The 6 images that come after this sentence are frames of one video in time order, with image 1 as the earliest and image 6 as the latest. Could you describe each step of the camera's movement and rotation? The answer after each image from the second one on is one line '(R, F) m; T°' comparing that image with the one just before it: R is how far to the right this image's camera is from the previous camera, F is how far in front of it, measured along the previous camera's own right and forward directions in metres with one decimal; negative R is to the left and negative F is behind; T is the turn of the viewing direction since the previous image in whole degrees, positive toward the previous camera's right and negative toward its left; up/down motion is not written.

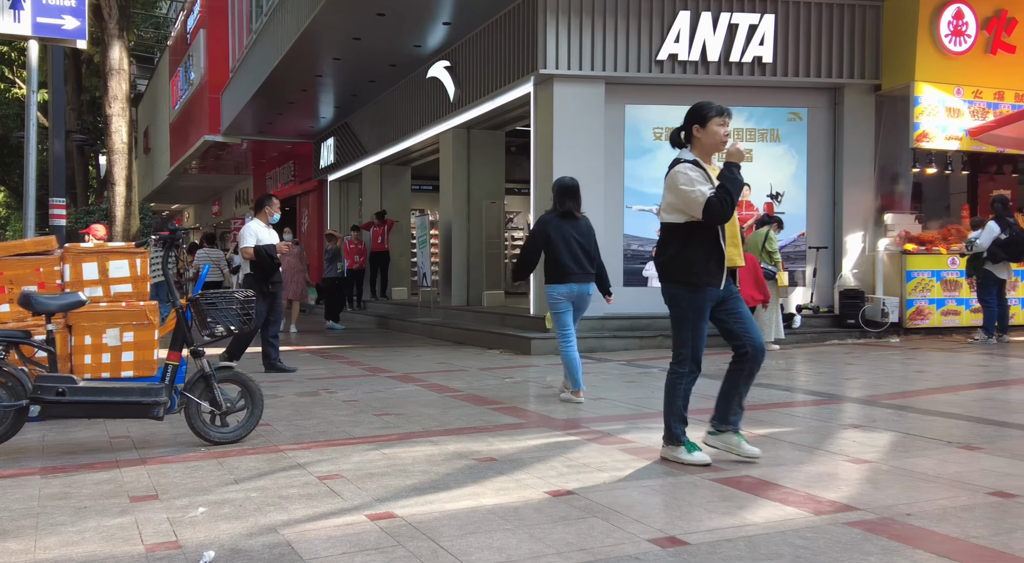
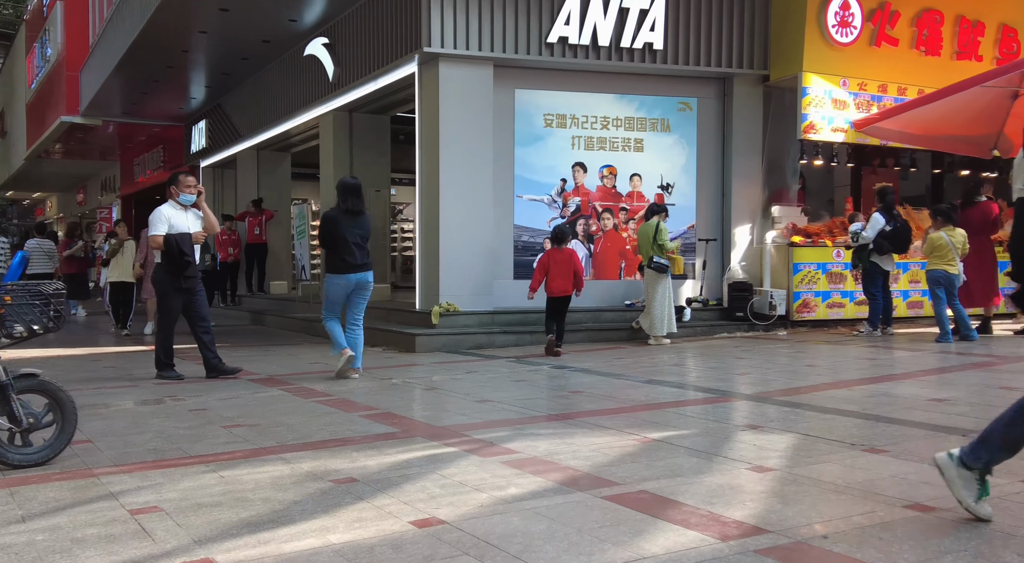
(+0.1, +0.6) m; +6°
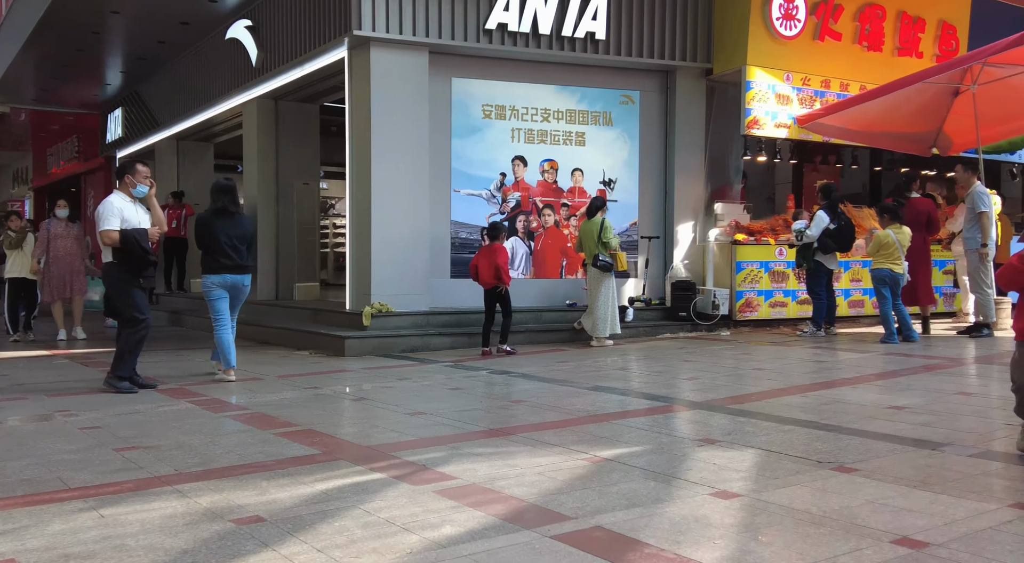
(0.0, +0.5) m; +4°
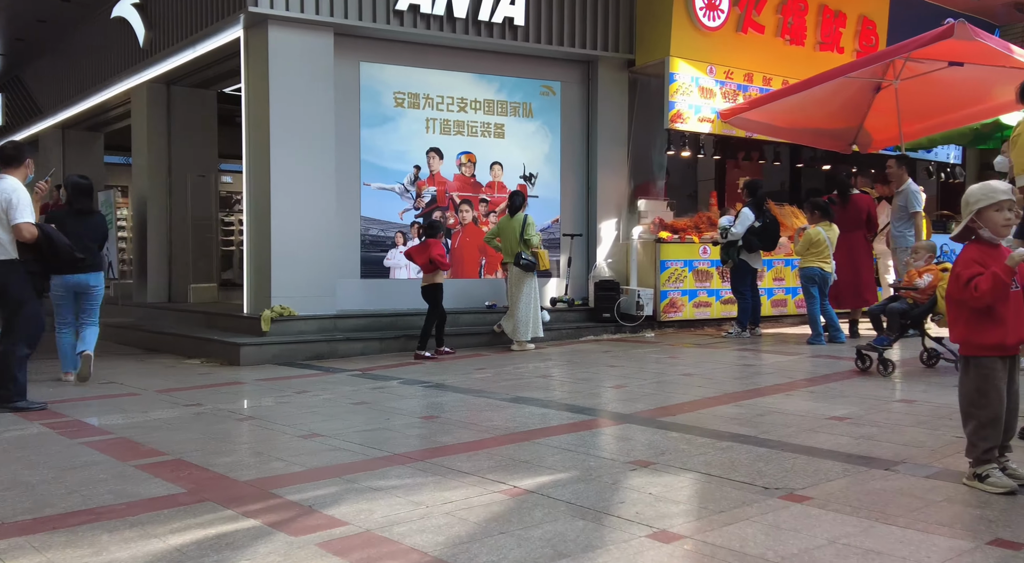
(+0.1, +0.6) m; +5°
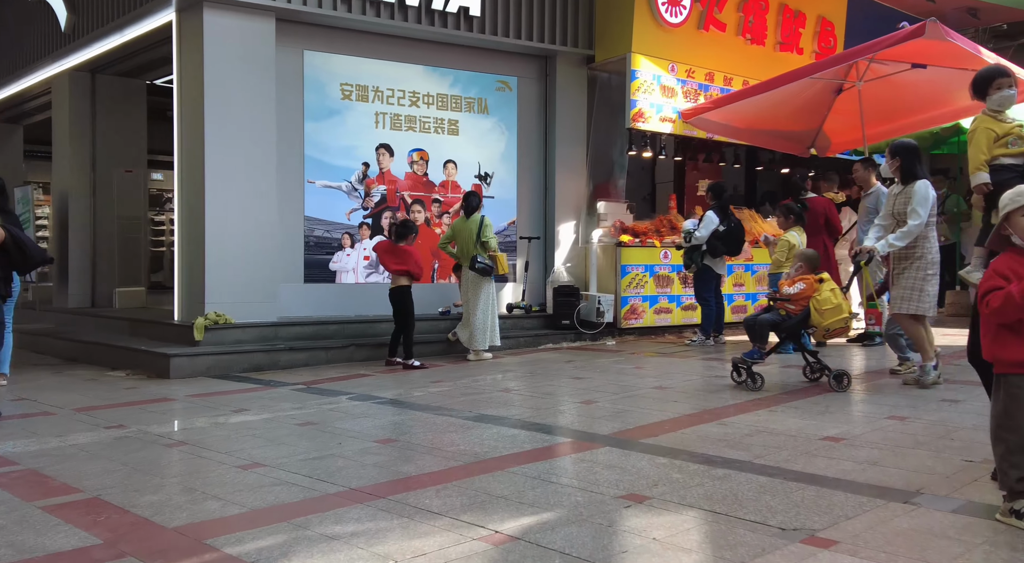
(-0.1, +0.6) m; +3°
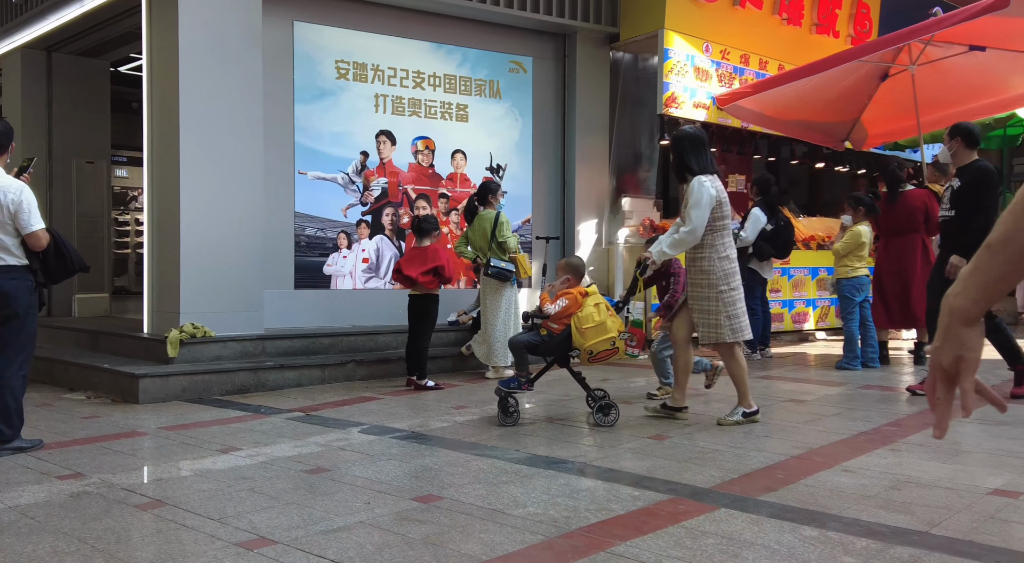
(-0.5, +1.3) m; +2°
